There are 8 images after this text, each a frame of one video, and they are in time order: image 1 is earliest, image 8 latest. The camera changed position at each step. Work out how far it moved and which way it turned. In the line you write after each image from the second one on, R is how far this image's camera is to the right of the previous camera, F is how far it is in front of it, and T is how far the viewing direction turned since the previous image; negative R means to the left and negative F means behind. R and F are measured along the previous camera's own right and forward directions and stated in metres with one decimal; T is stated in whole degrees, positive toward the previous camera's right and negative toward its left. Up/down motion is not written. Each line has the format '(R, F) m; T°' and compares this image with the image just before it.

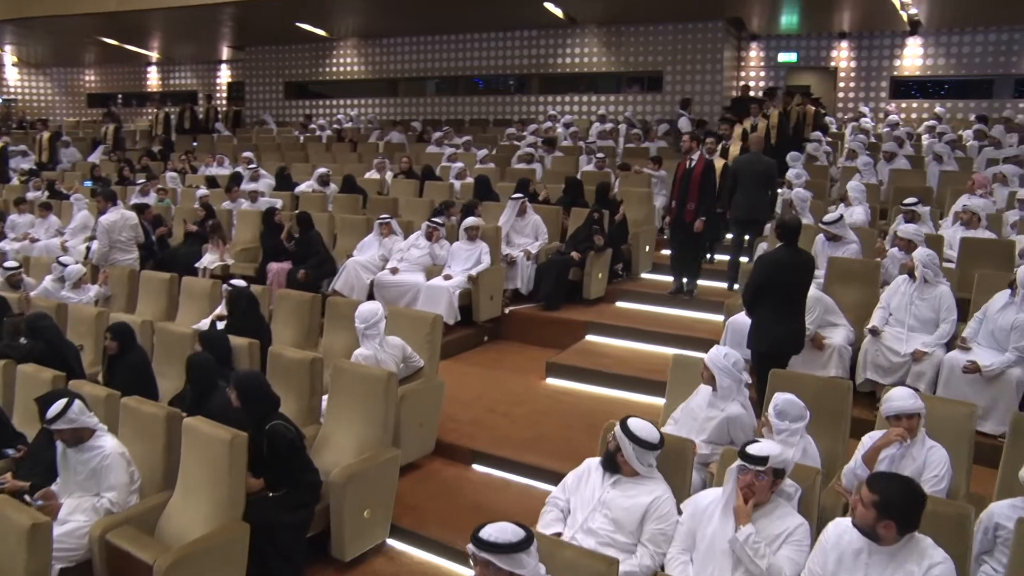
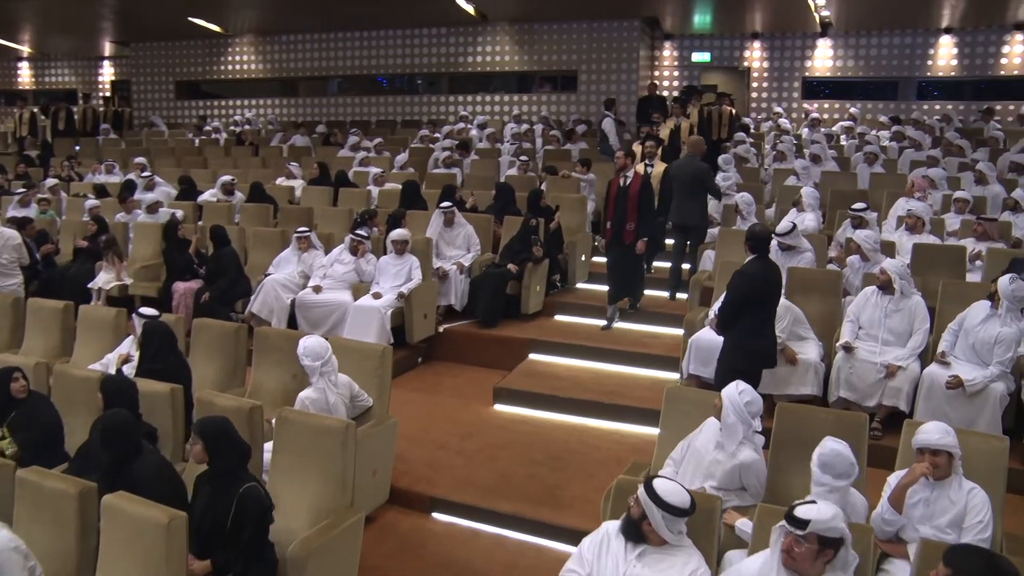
(-0.3, +0.6) m; +7°
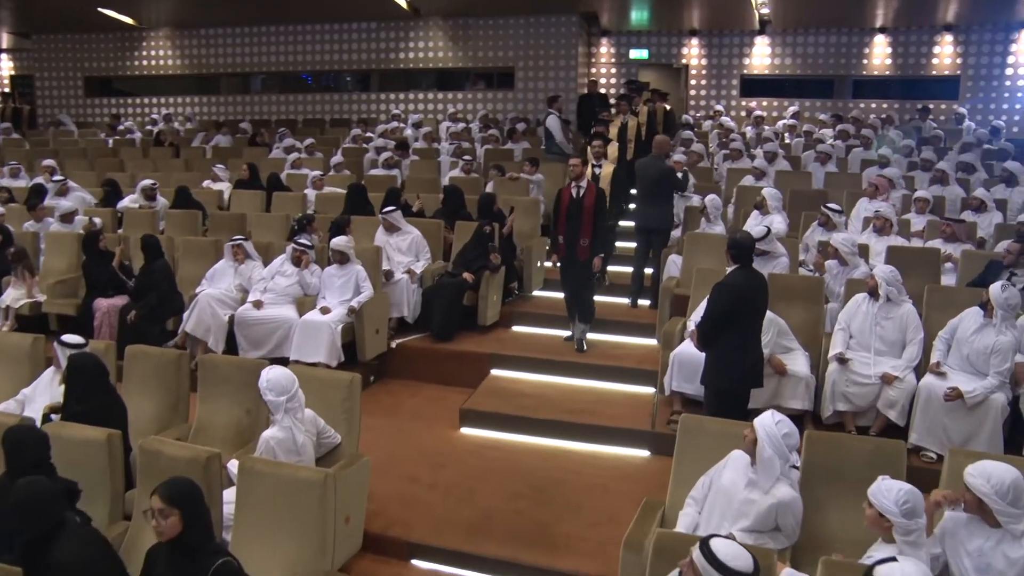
(-0.3, +0.5) m; +5°
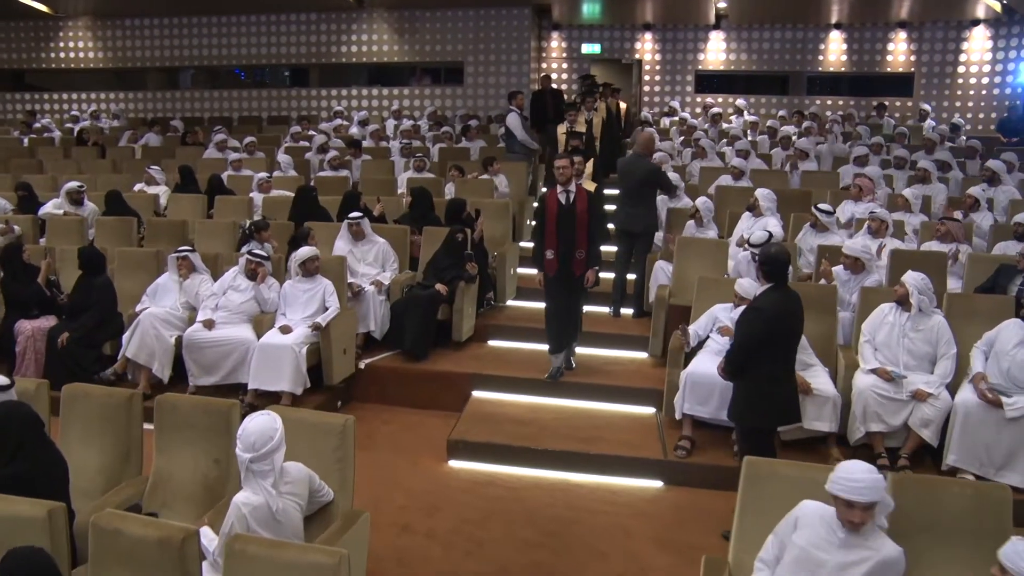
(-0.3, +0.6) m; +5°
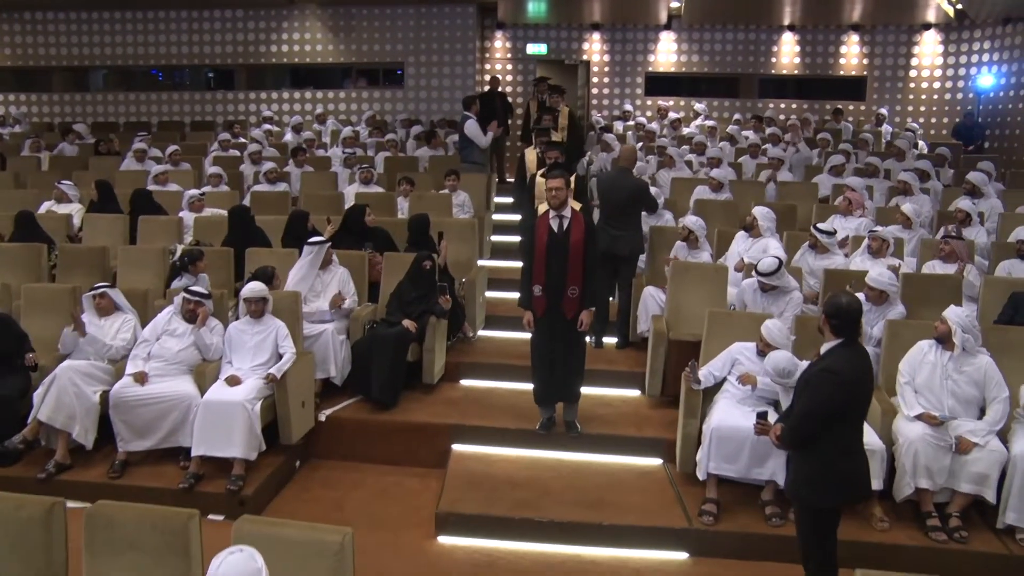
(-0.3, +0.7) m; +5°
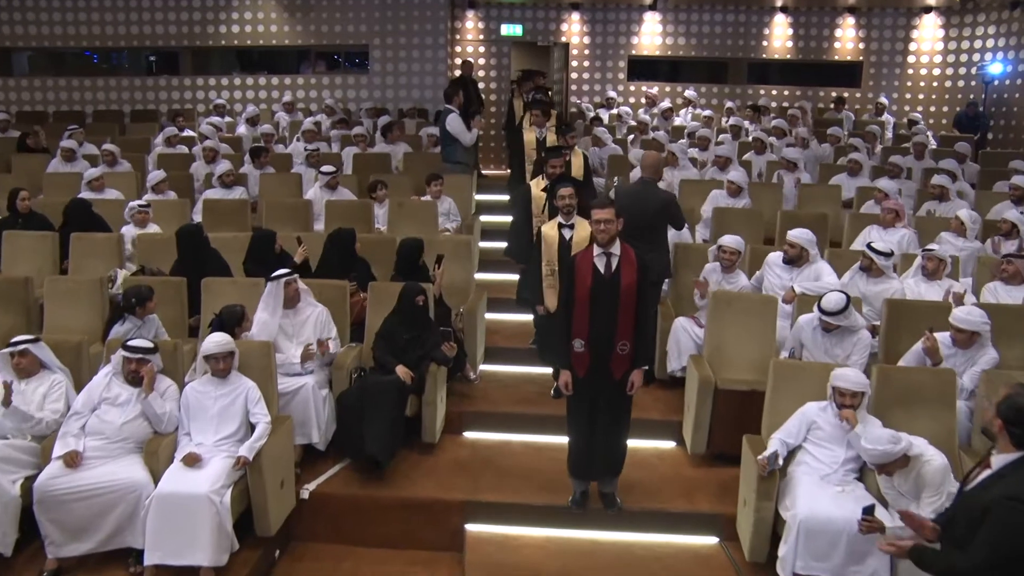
(-0.3, +0.9) m; +3°
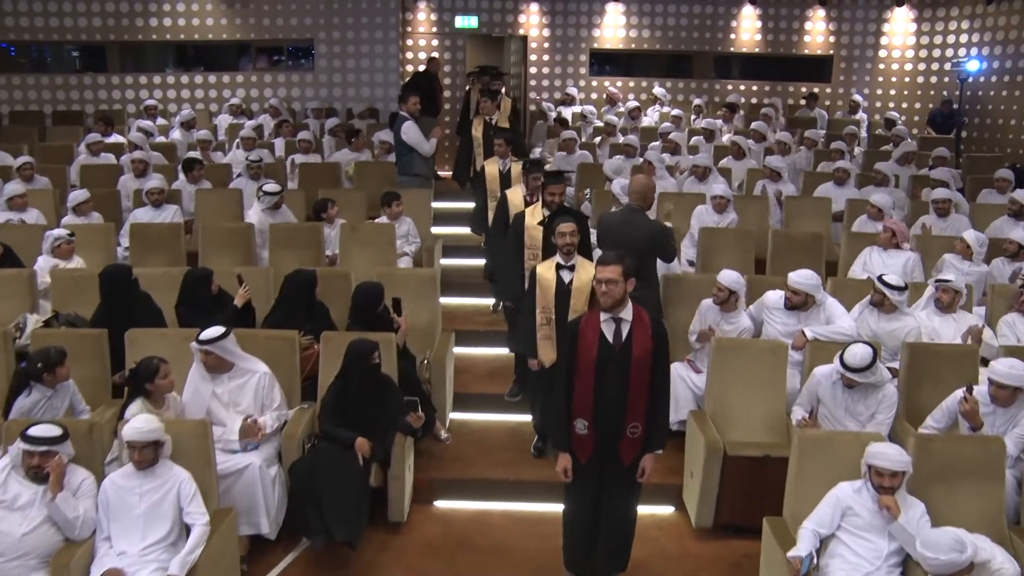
(-0.1, +0.6) m; +3°
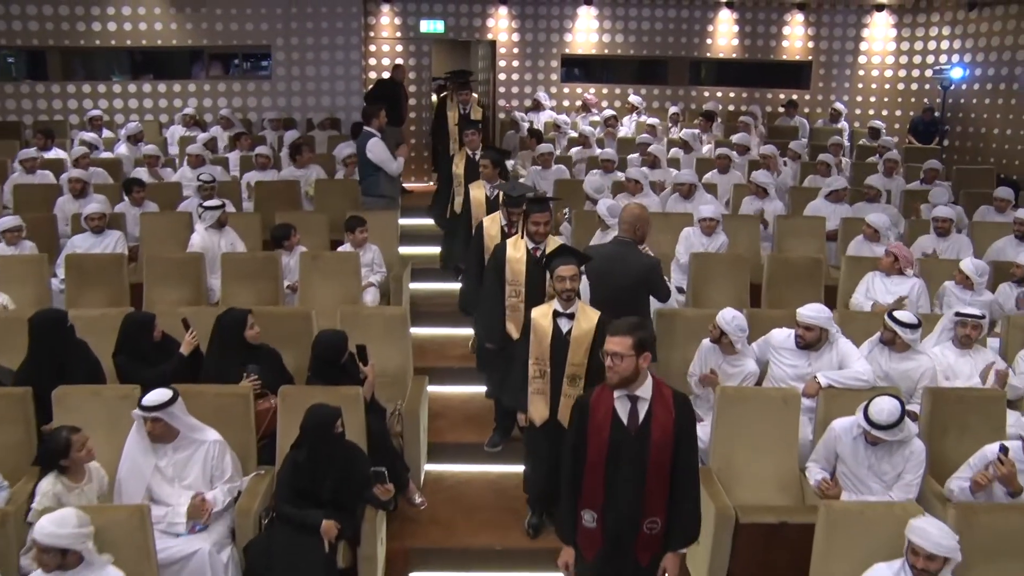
(-0.1, +0.5) m; +2°
